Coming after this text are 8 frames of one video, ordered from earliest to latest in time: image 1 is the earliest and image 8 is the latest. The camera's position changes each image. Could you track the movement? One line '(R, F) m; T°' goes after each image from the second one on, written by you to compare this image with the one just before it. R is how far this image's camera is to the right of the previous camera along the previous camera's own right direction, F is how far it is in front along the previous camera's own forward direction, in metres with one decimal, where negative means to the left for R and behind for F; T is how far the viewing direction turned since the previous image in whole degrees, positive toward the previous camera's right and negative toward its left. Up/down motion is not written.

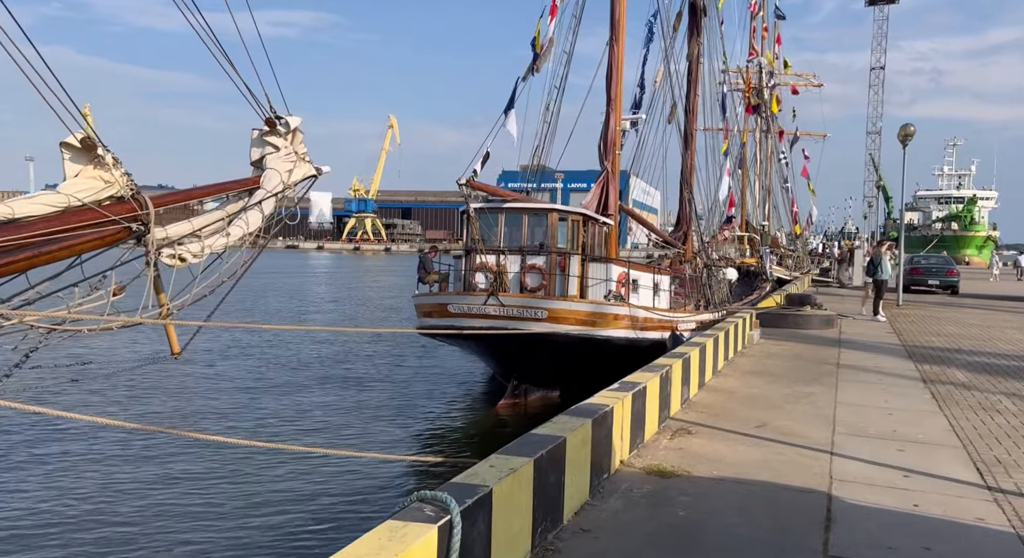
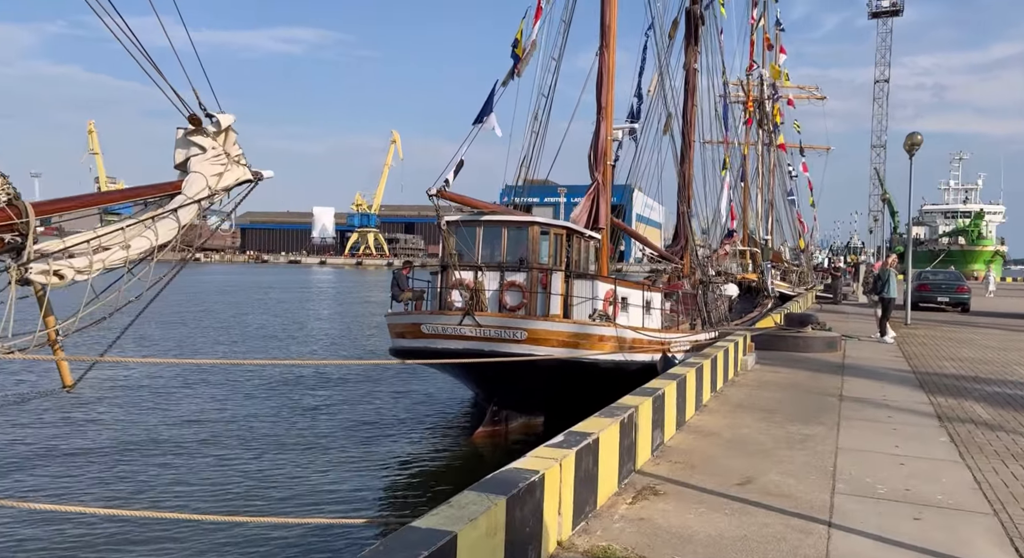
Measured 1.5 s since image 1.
(+0.4, +1.1) m; 0°
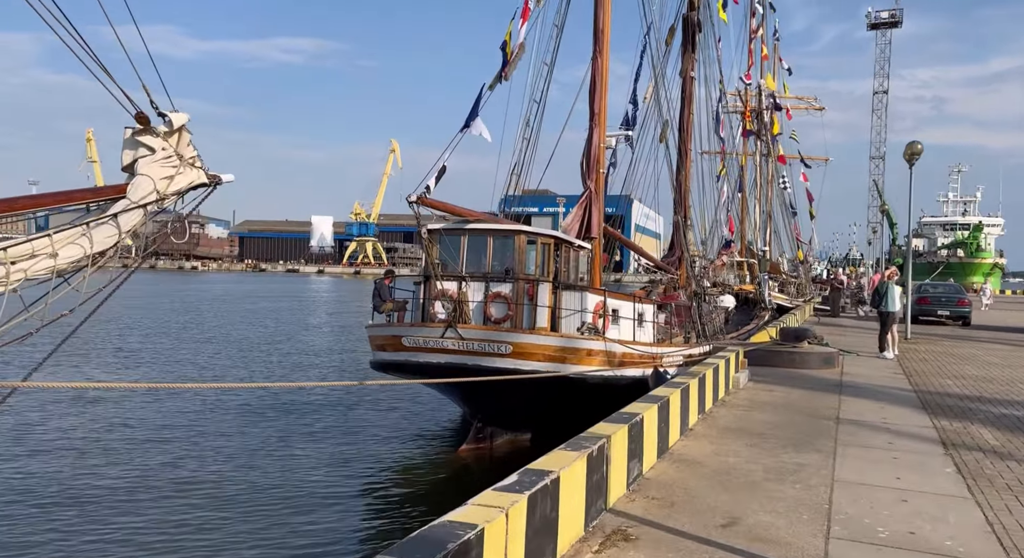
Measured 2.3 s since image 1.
(+0.2, +0.5) m; 0°
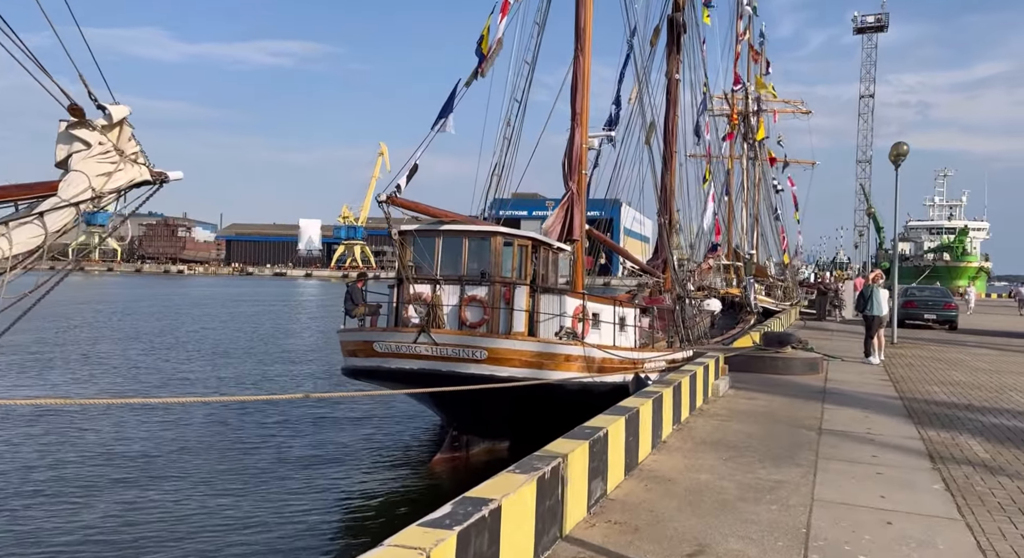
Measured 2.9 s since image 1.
(+0.2, +0.4) m; +1°
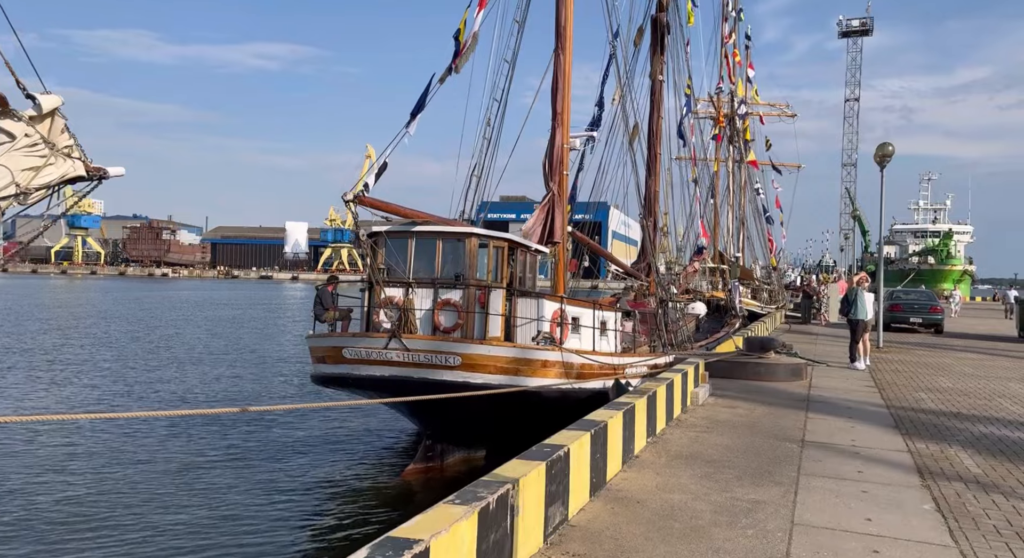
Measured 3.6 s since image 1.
(+0.2, +0.4) m; +1°
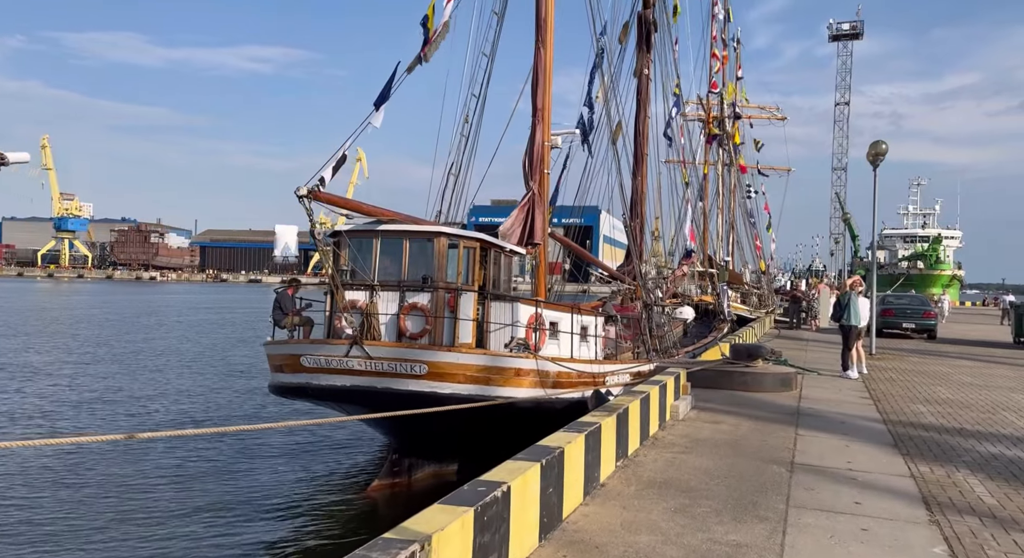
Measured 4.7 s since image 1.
(+0.3, +0.8) m; +1°
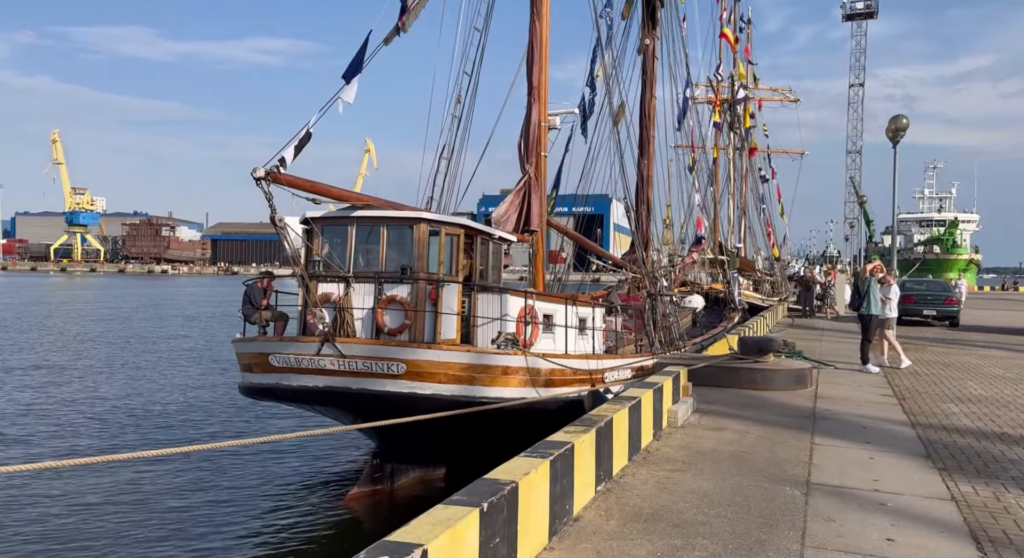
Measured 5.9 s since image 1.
(+0.3, +1.0) m; -1°
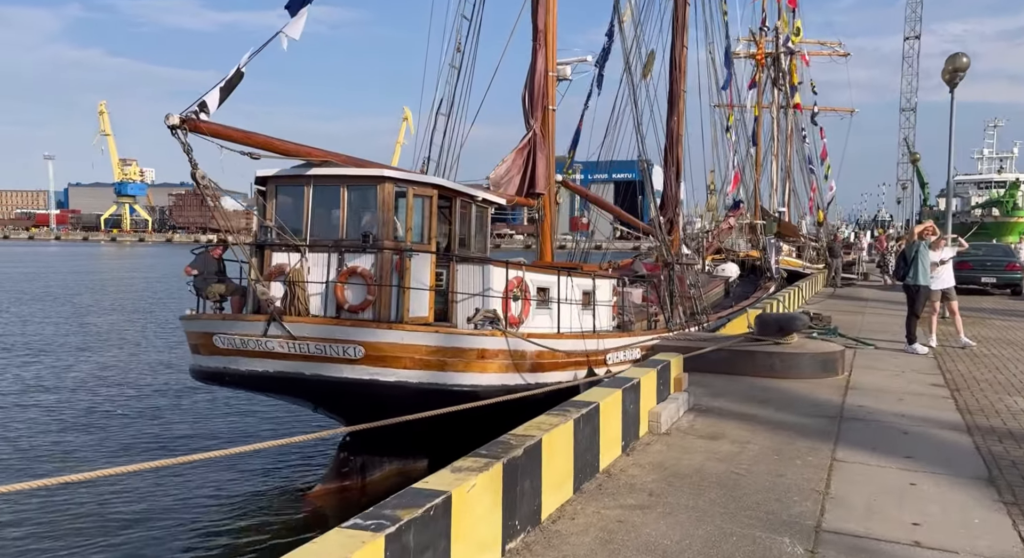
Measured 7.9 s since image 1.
(+0.7, +1.6) m; -3°
